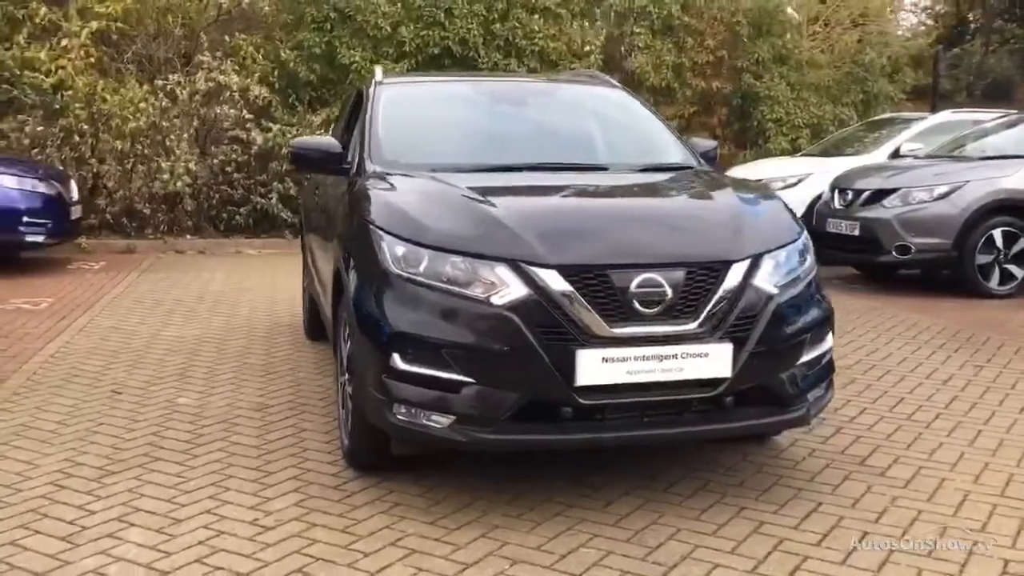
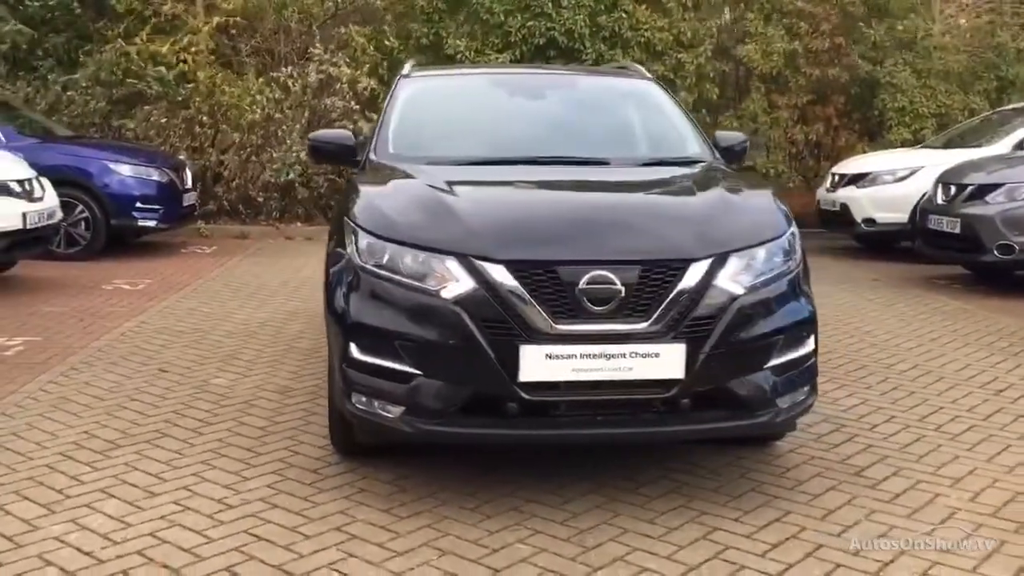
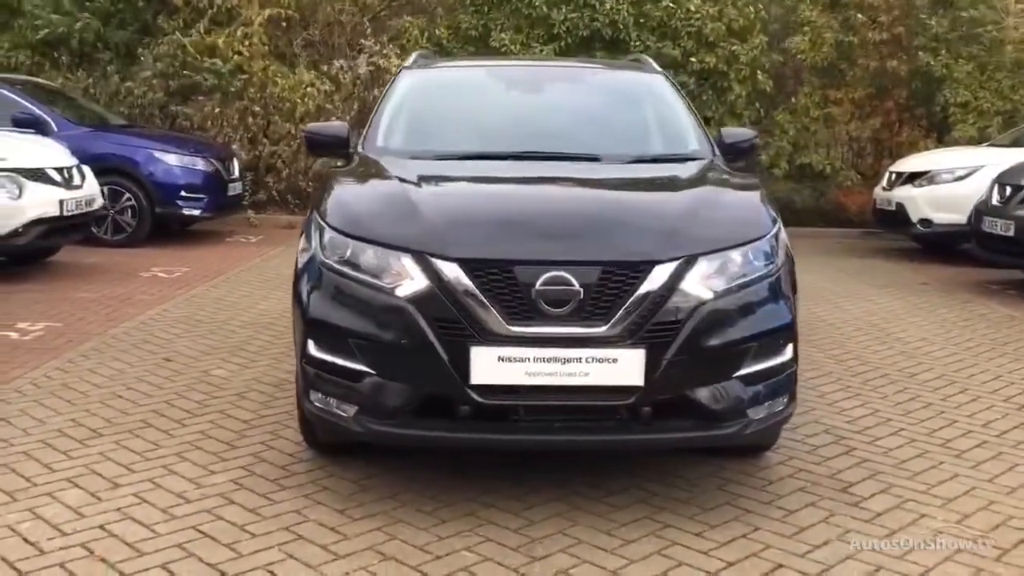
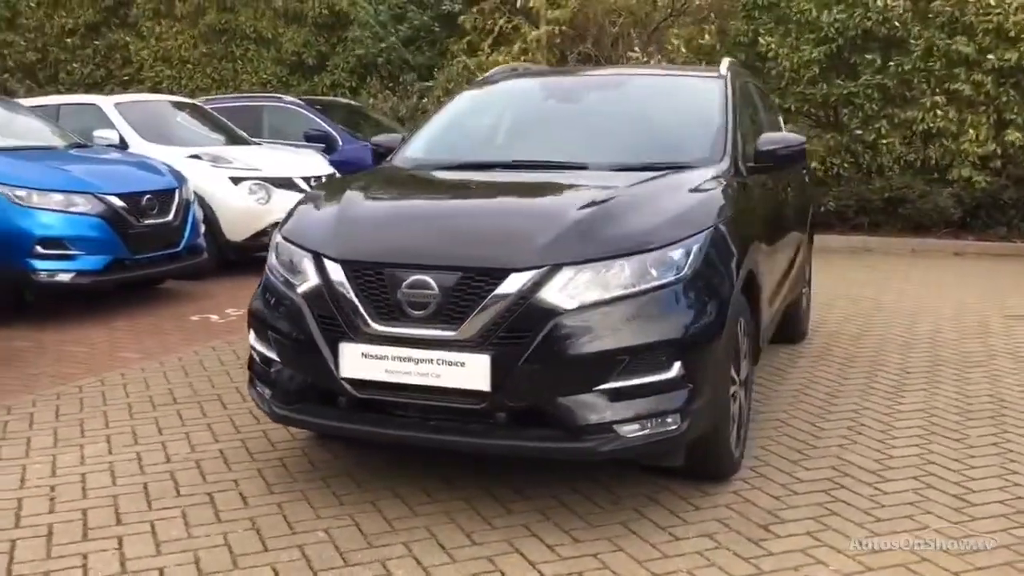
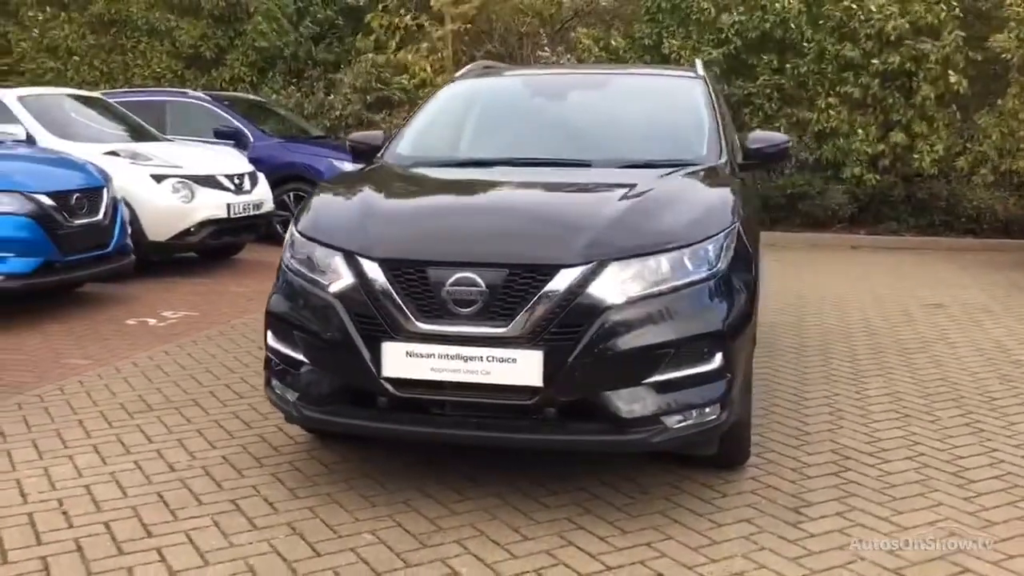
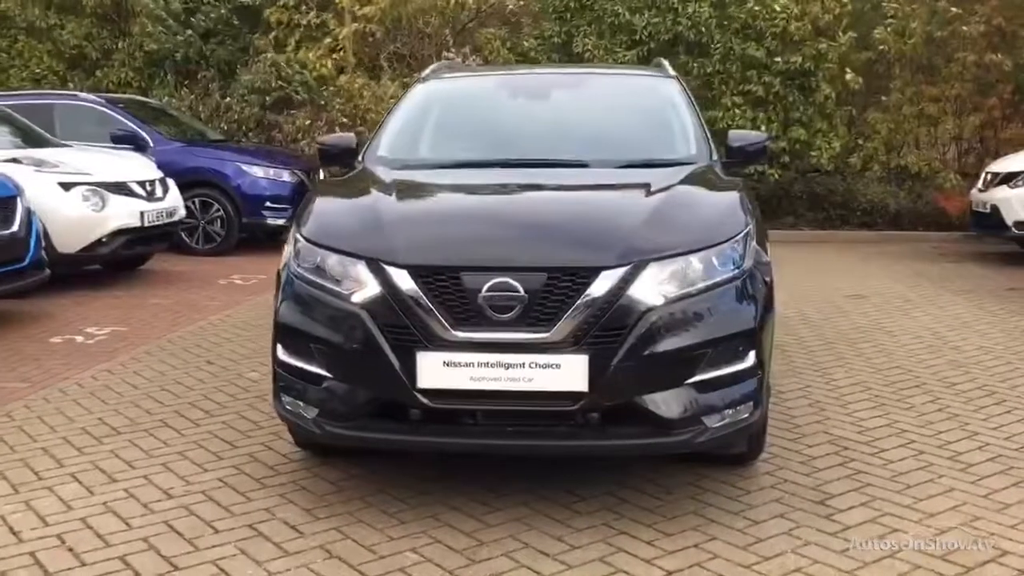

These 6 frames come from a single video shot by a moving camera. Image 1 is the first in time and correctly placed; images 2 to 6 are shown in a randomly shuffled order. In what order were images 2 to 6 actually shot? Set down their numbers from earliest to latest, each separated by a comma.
2, 3, 6, 5, 4
